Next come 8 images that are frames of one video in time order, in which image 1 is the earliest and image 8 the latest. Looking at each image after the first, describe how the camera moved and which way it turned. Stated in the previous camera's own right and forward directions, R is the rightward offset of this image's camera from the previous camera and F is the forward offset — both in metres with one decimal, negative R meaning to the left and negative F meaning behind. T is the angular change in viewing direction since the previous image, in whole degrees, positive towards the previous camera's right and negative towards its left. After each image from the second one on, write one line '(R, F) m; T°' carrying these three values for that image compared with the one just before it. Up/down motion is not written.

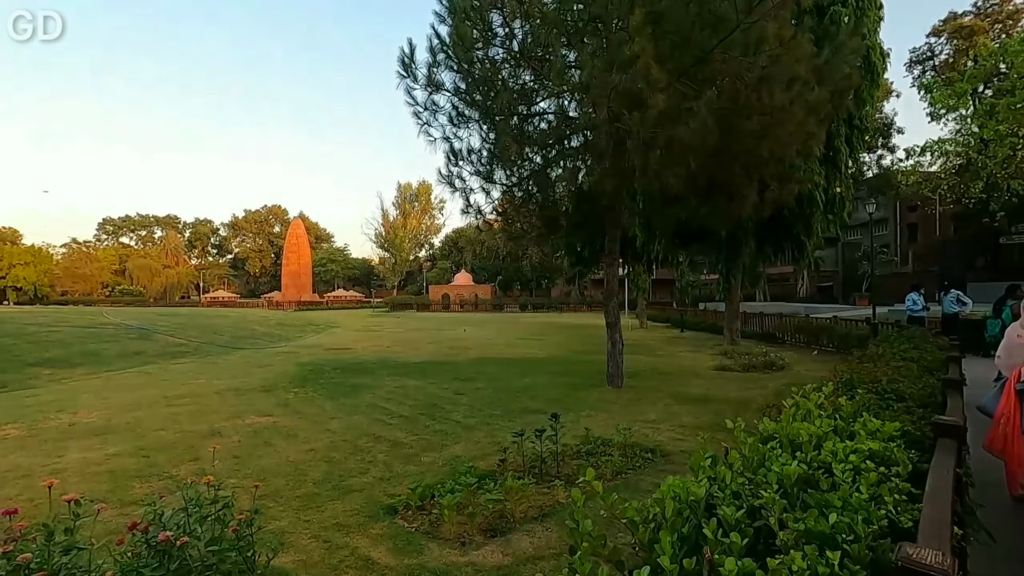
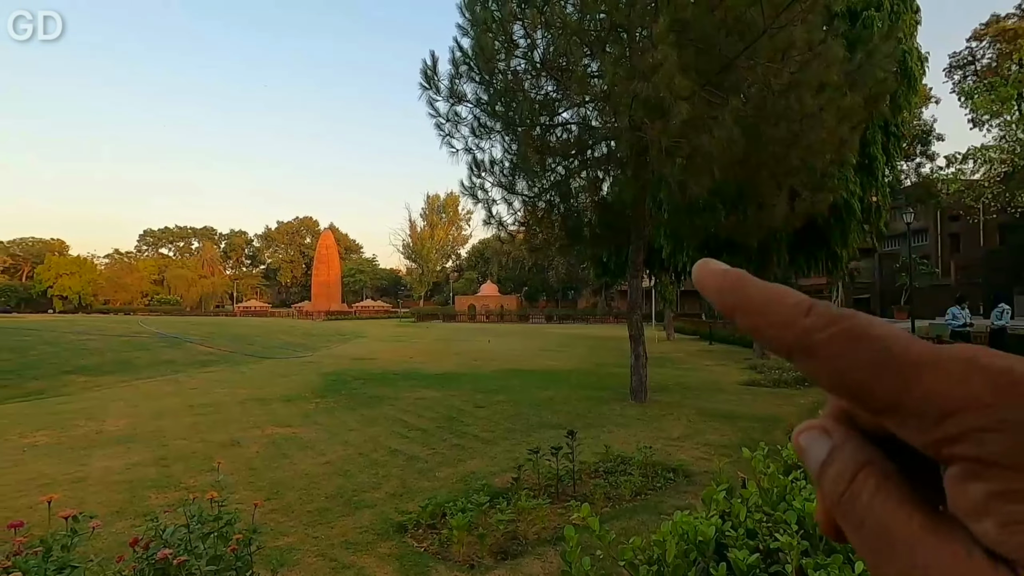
(+0.1, +0.1) m; -2°
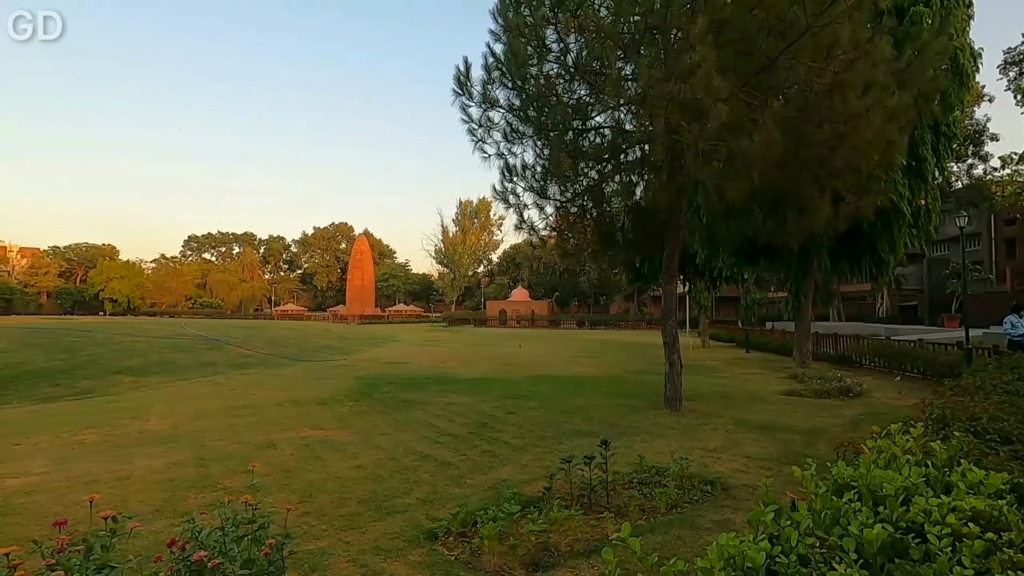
(0.0, +0.1) m; -3°
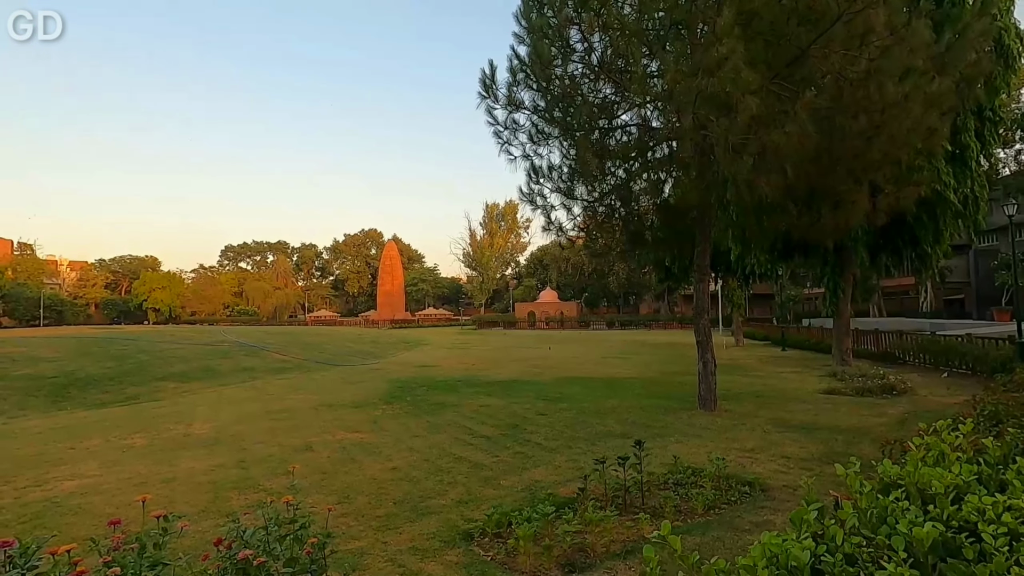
(0.0, 0.0) m; -3°
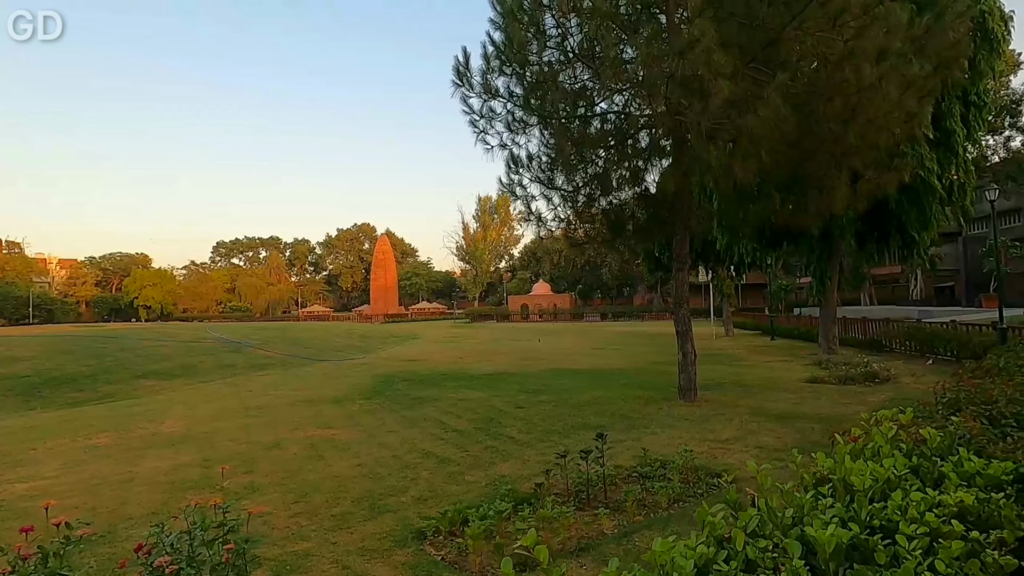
(+0.3, +0.2) m; 0°
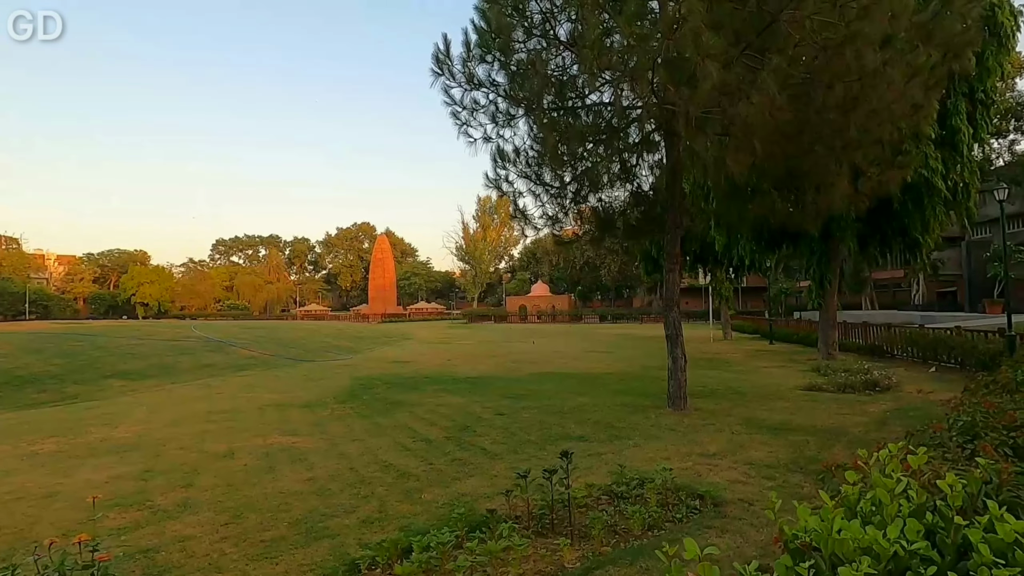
(+0.3, +0.5) m; 0°
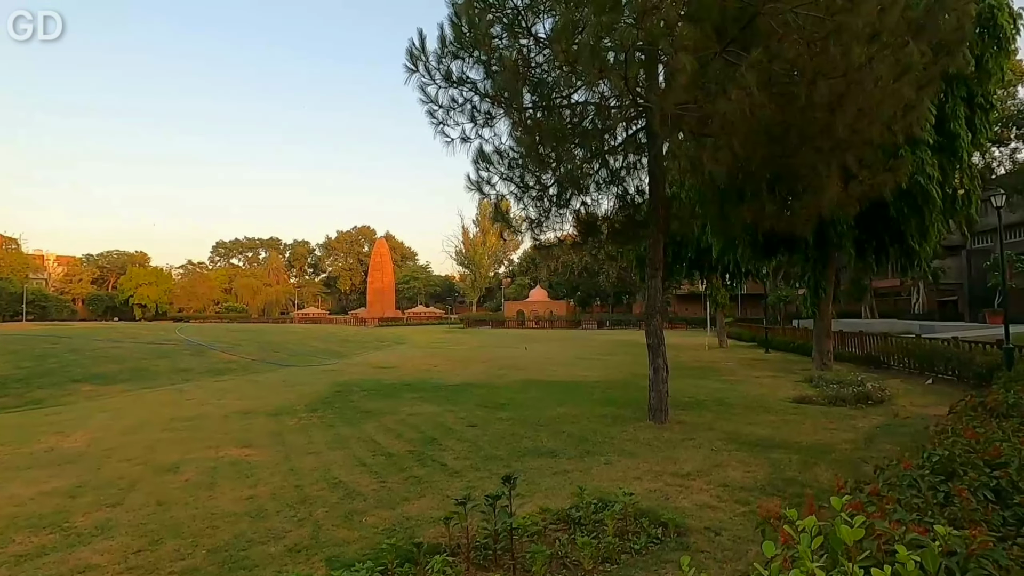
(+0.4, +0.4) m; 0°
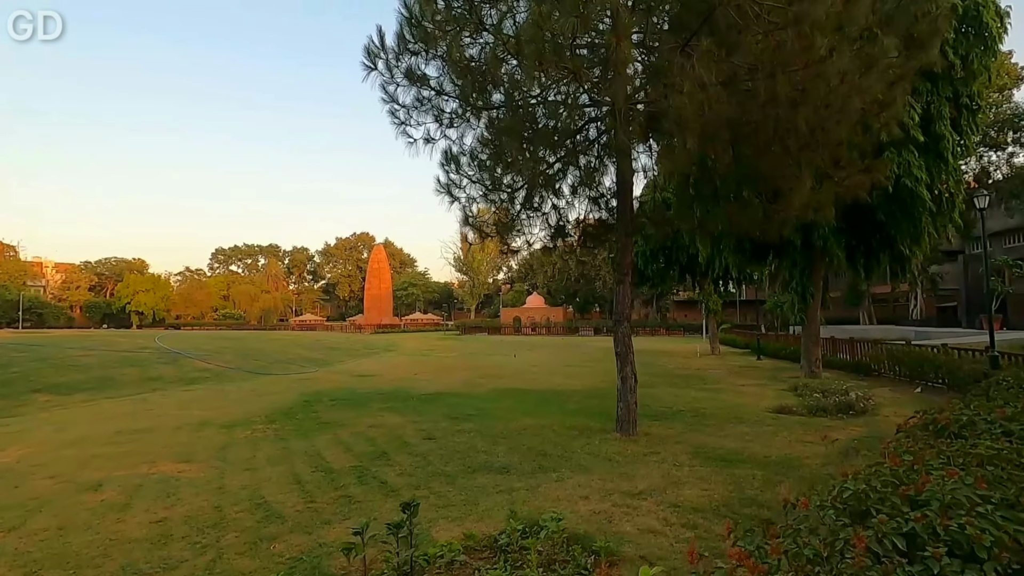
(+0.5, +0.4) m; 0°
